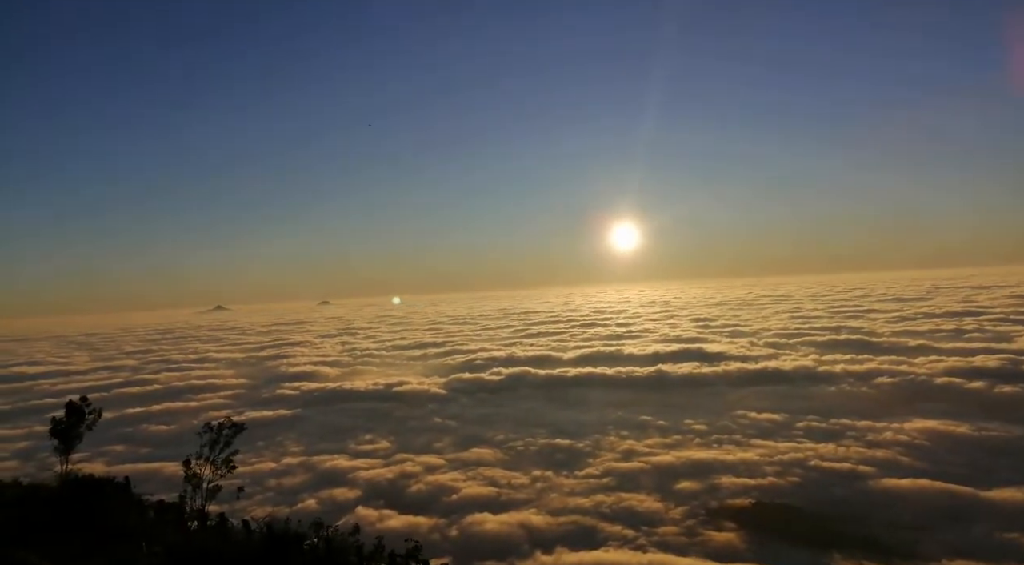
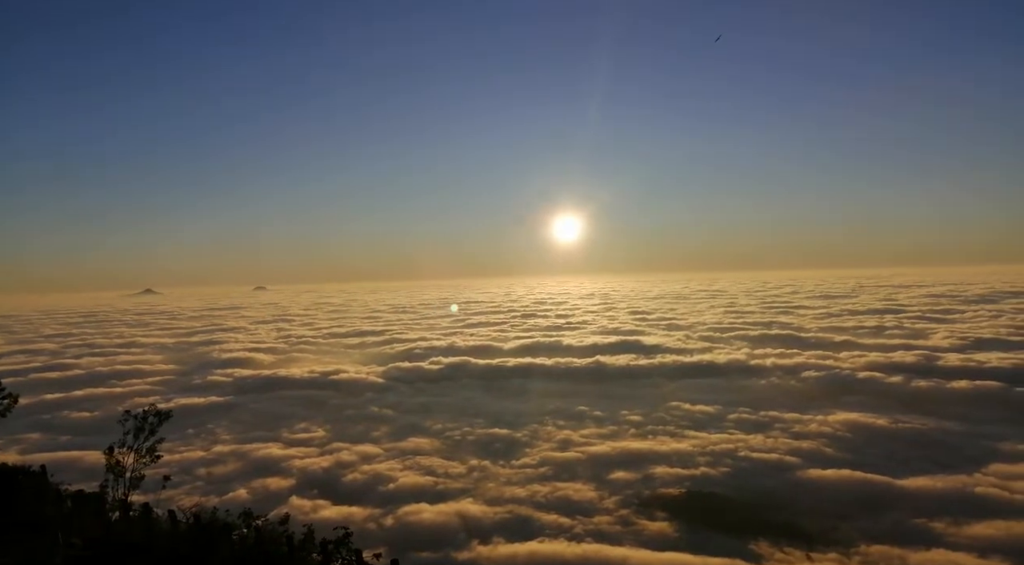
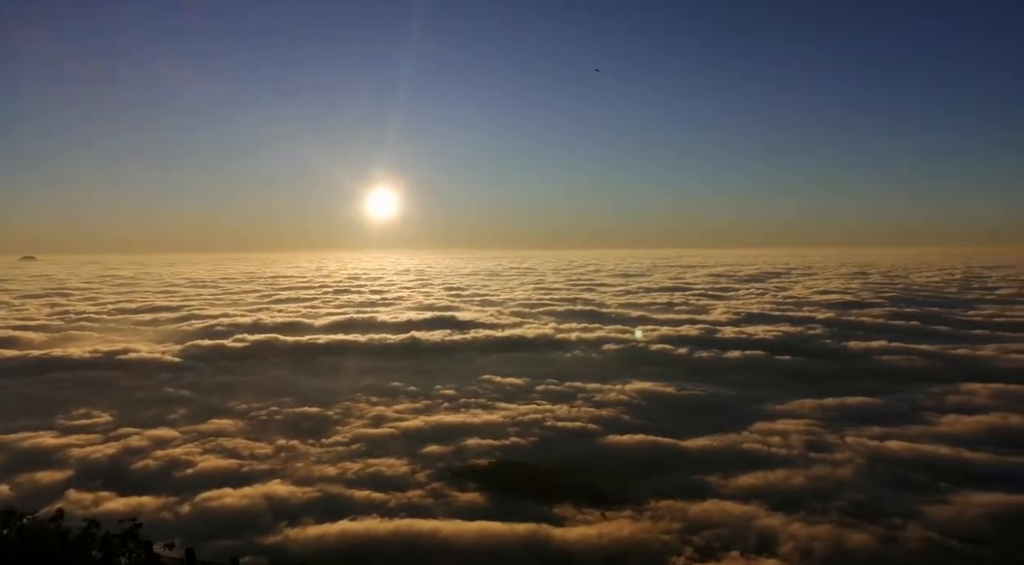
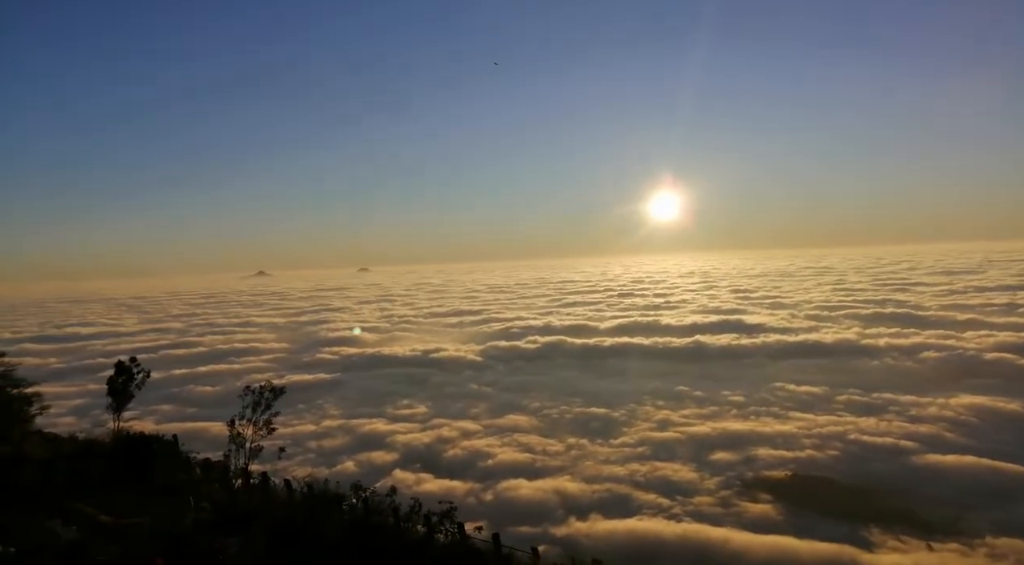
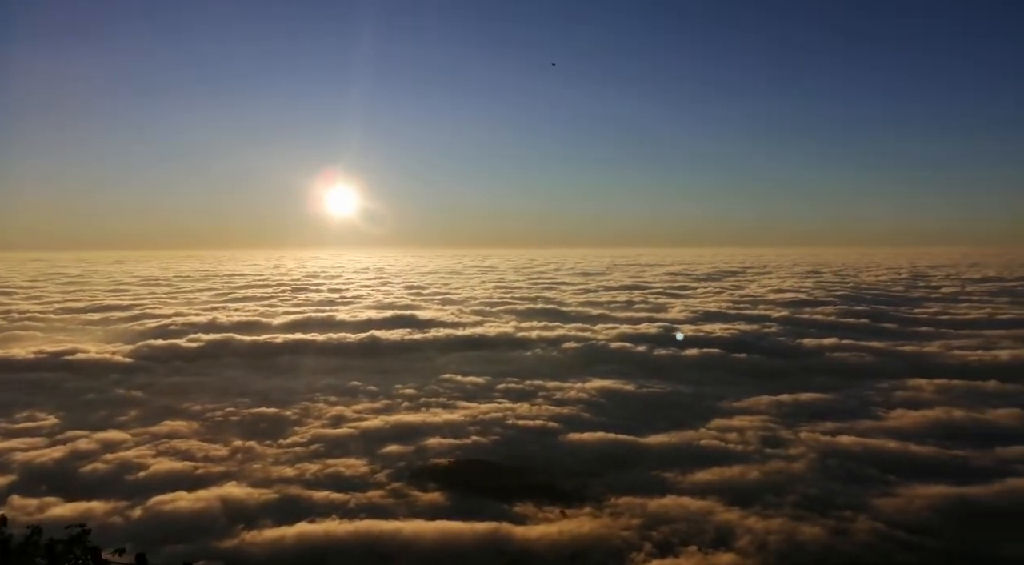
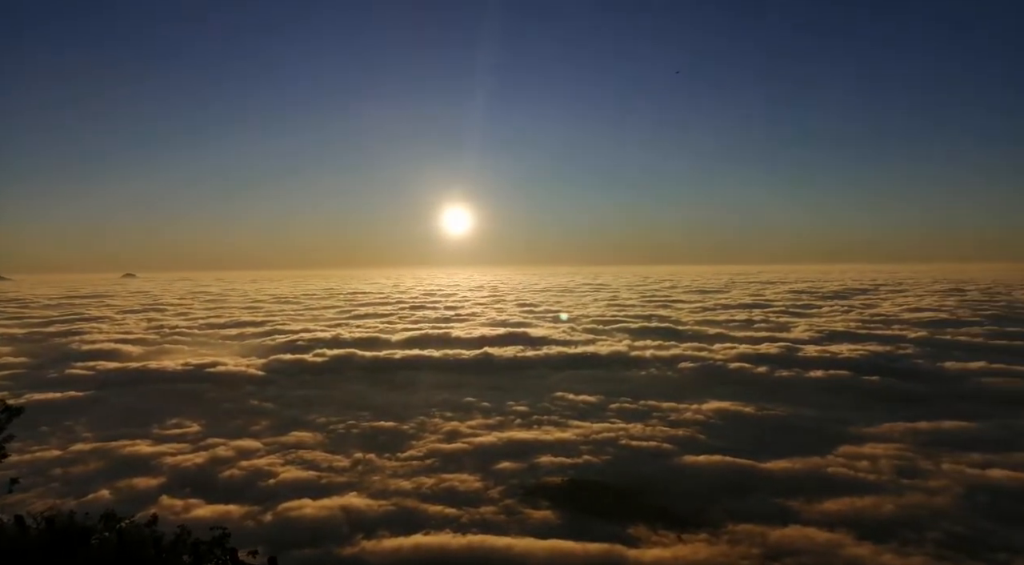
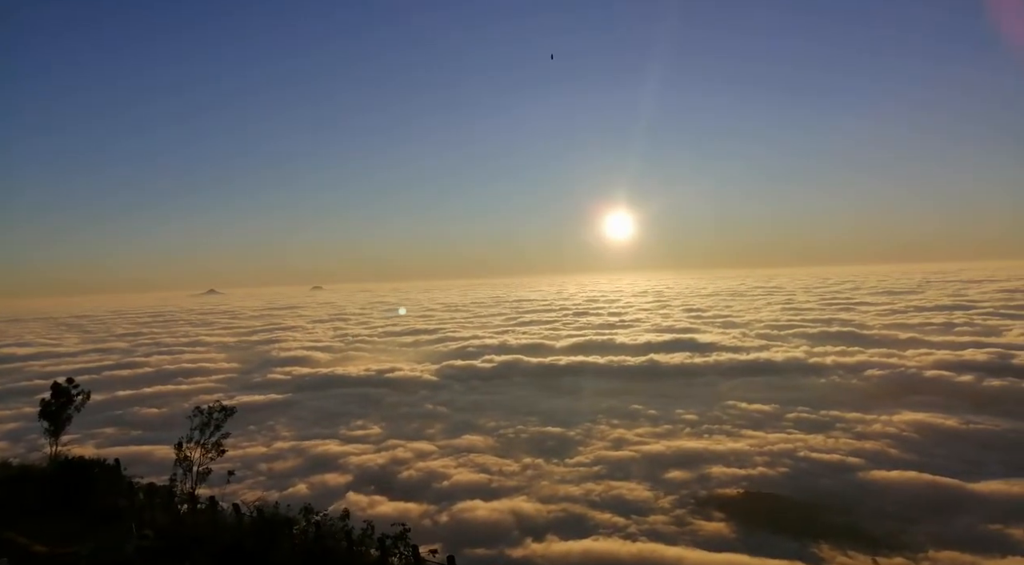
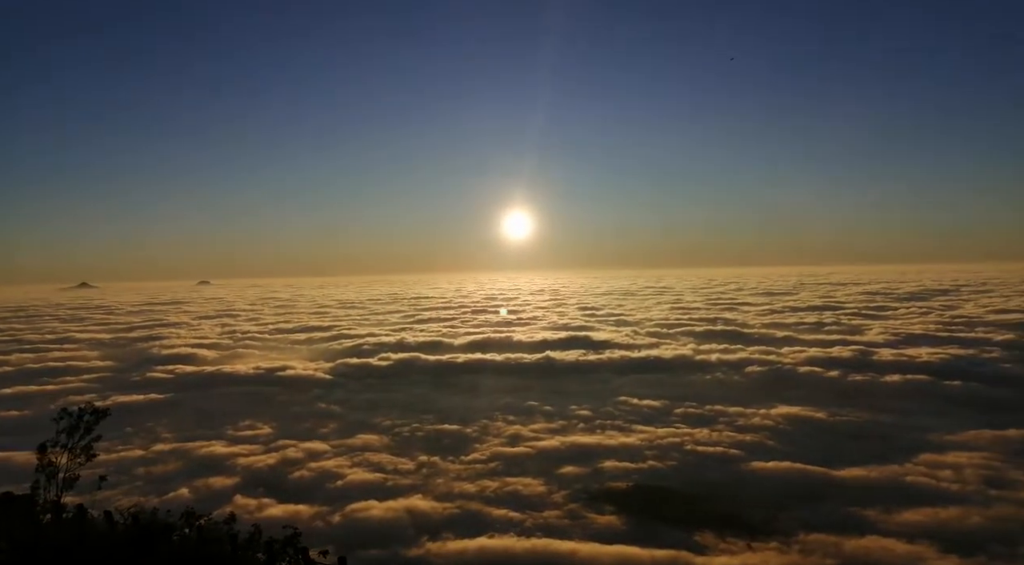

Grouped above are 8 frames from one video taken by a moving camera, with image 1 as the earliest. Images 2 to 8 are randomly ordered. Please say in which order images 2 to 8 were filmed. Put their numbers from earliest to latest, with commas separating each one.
4, 7, 2, 8, 6, 3, 5
